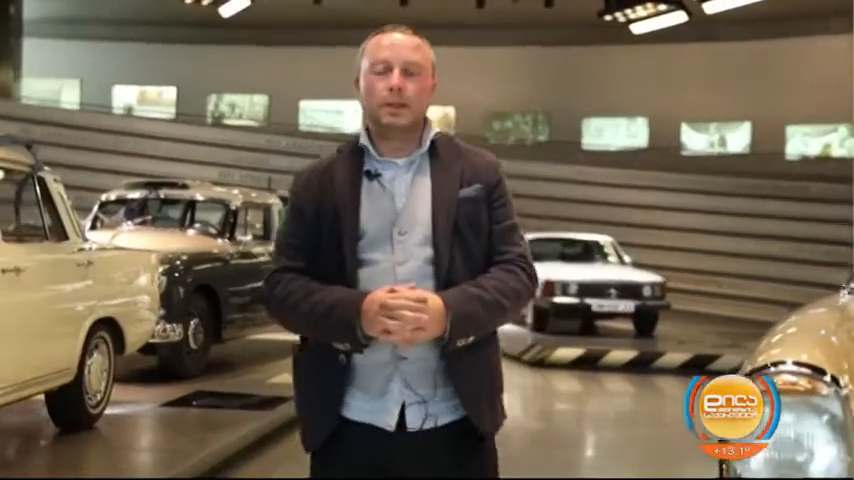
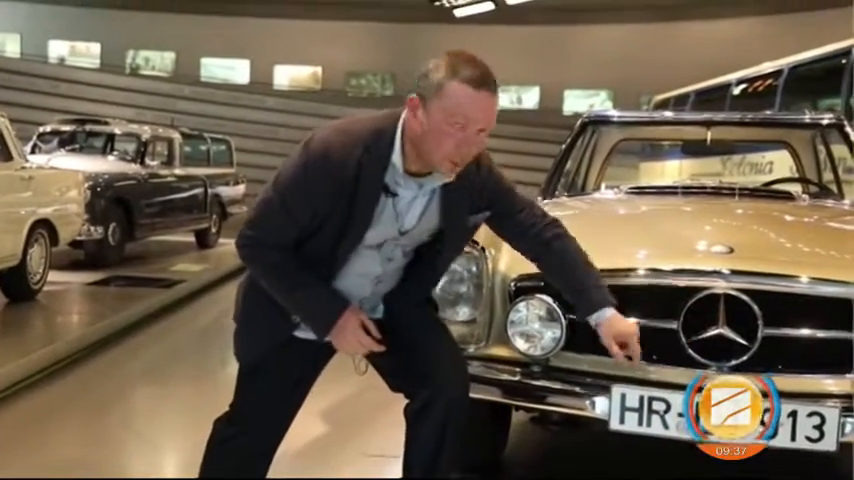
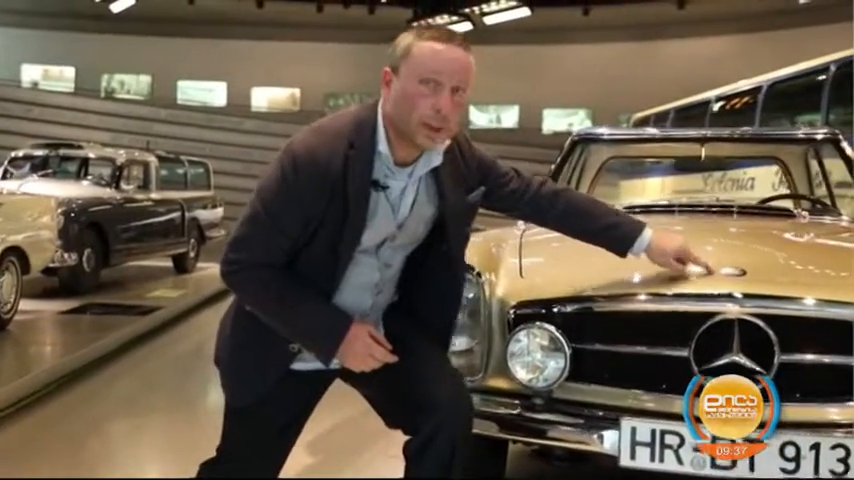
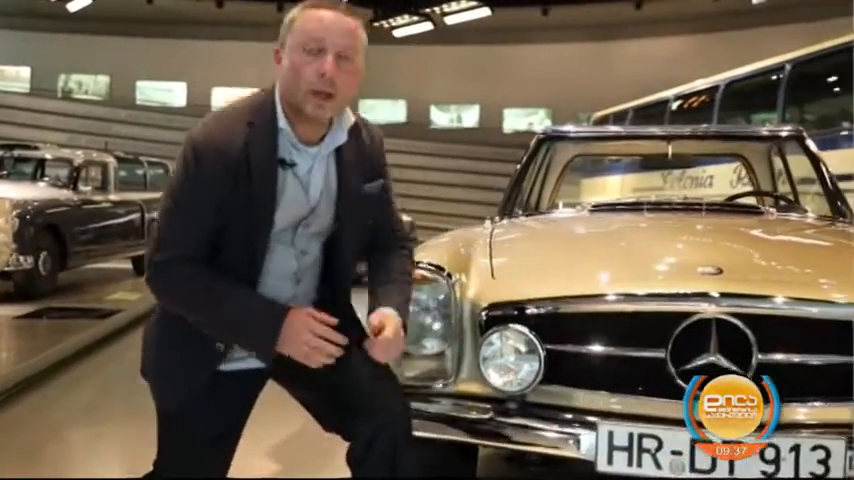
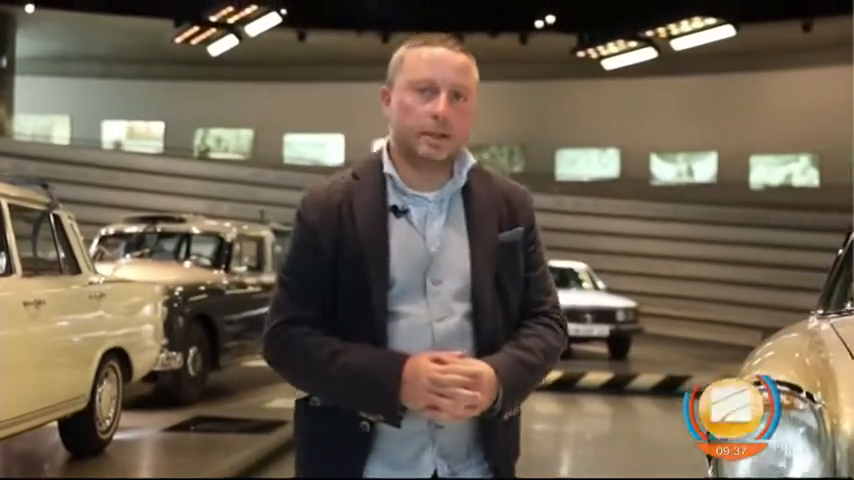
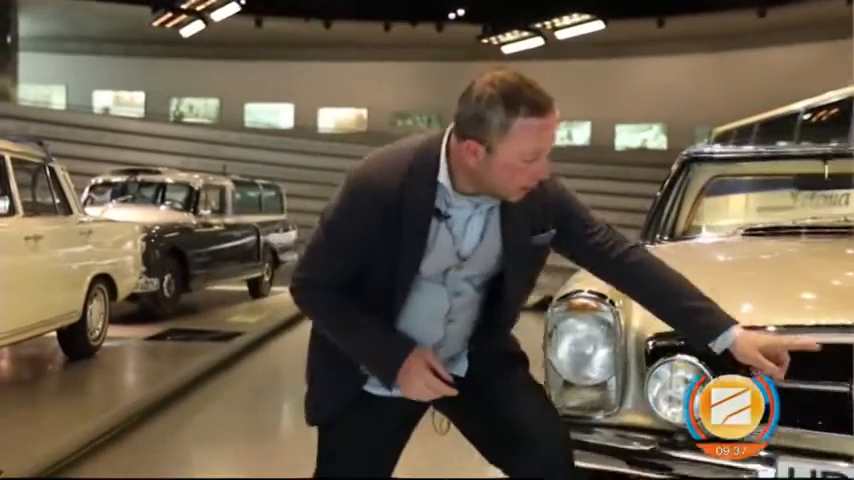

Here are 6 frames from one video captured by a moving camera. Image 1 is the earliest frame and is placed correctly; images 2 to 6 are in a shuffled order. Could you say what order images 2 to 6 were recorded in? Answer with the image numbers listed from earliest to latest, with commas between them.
5, 6, 2, 3, 4
